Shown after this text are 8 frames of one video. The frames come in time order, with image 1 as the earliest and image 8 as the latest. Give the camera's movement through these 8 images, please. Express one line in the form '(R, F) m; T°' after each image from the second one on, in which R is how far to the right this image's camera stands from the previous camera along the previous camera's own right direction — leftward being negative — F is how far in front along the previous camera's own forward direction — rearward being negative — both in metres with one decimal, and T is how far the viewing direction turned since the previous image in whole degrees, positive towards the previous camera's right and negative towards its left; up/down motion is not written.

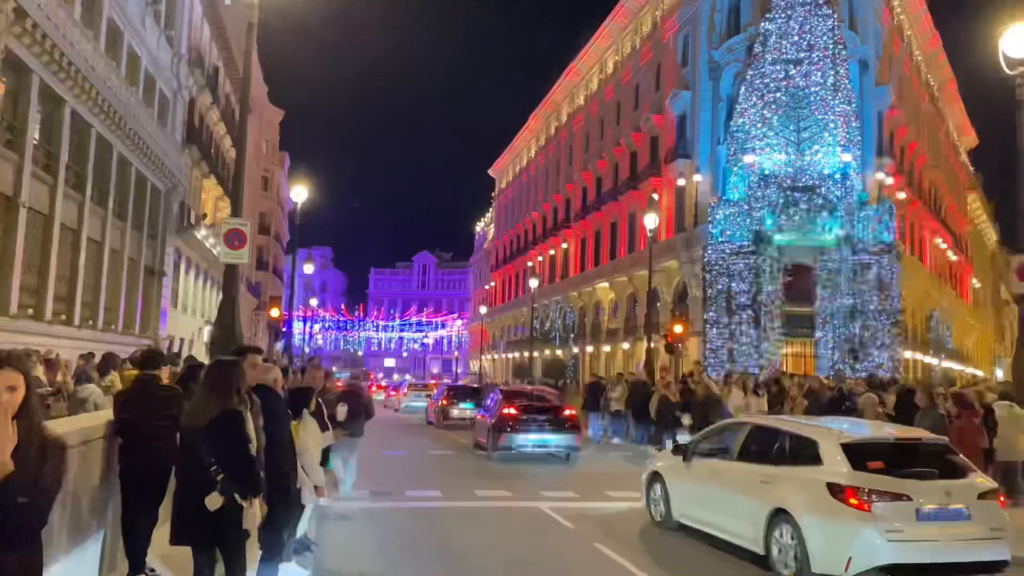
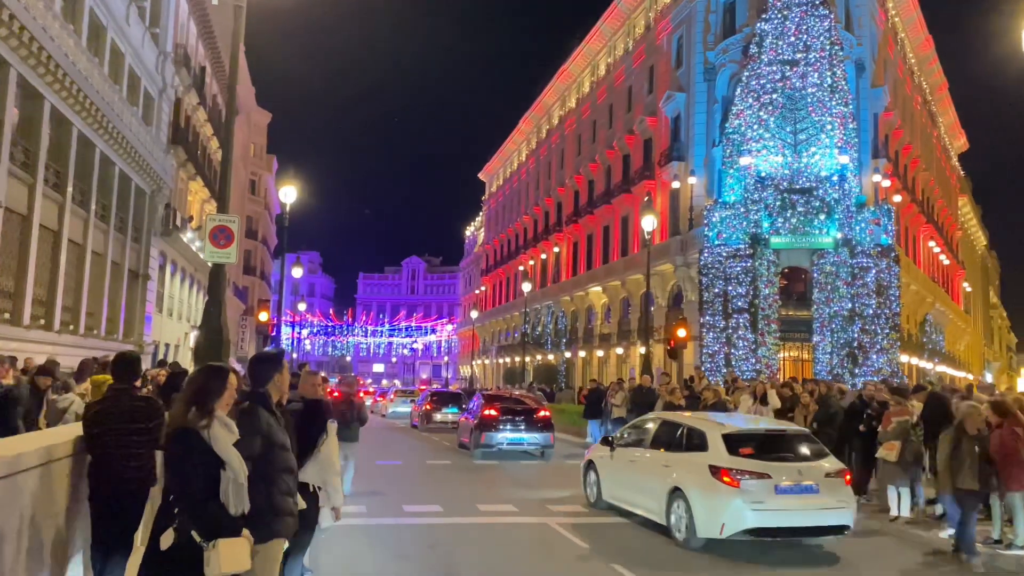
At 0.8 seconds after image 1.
(-0.2, +0.6) m; +1°
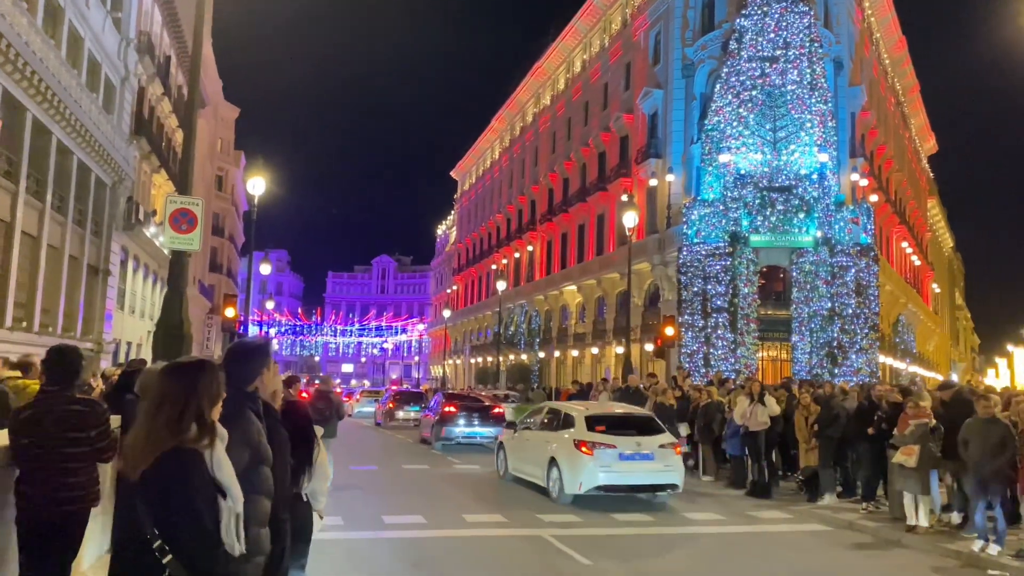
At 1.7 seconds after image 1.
(-0.2, +0.7) m; +2°
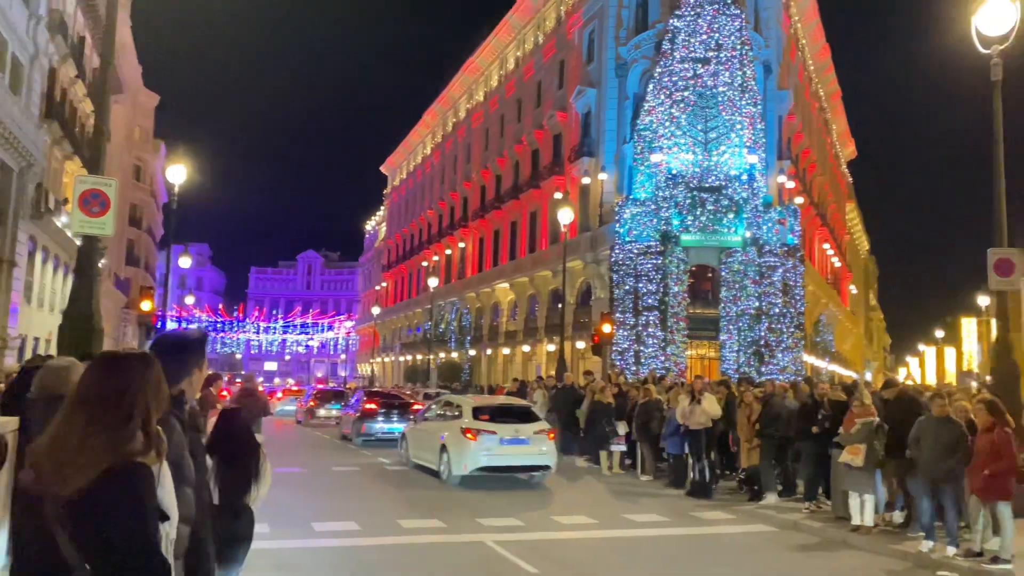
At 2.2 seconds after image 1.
(-0.1, +0.4) m; +5°
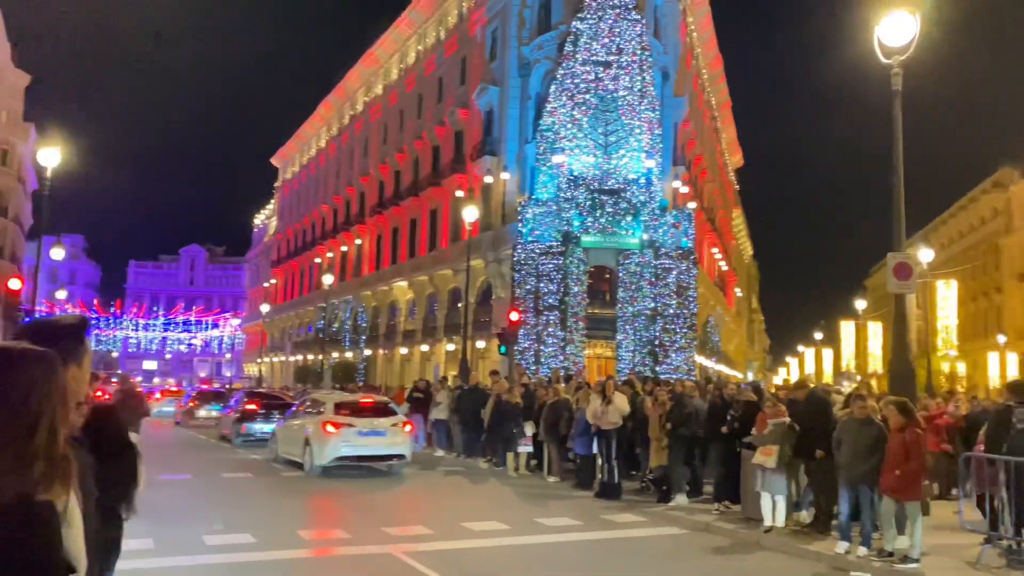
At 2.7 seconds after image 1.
(-0.2, +0.4) m; +7°
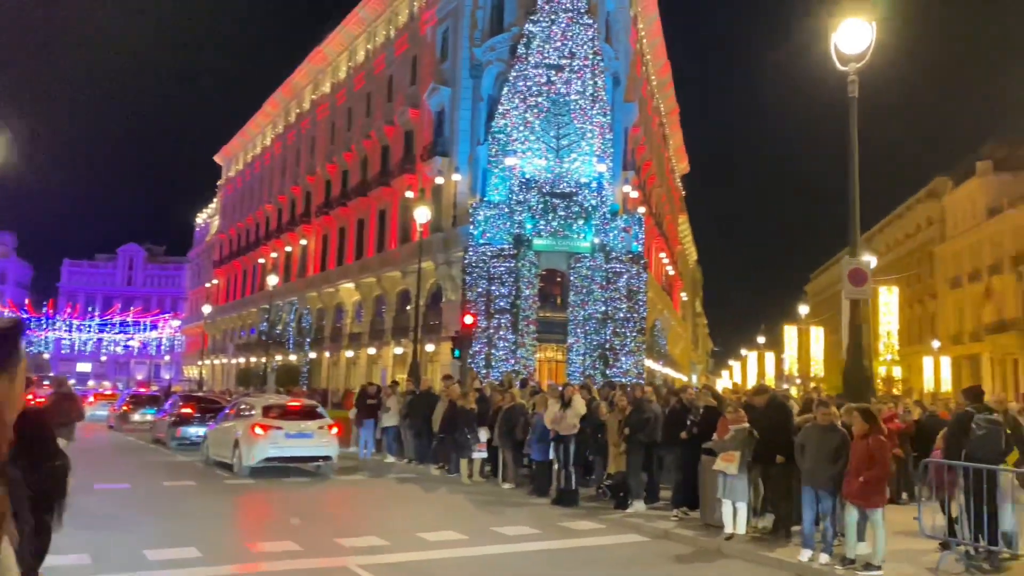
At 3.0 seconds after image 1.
(-0.1, +0.2) m; +4°
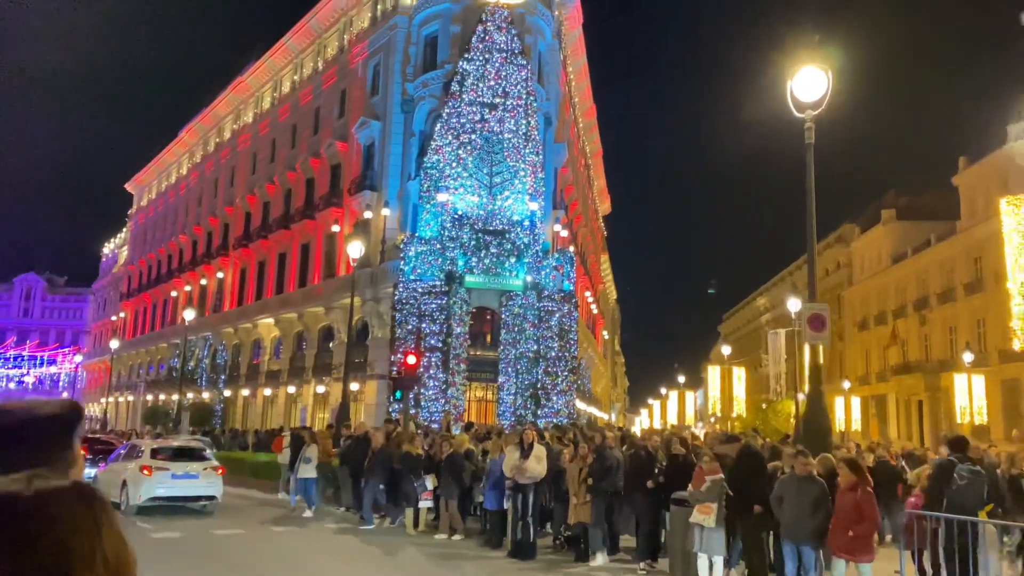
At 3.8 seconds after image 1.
(-0.5, +0.4) m; +6°
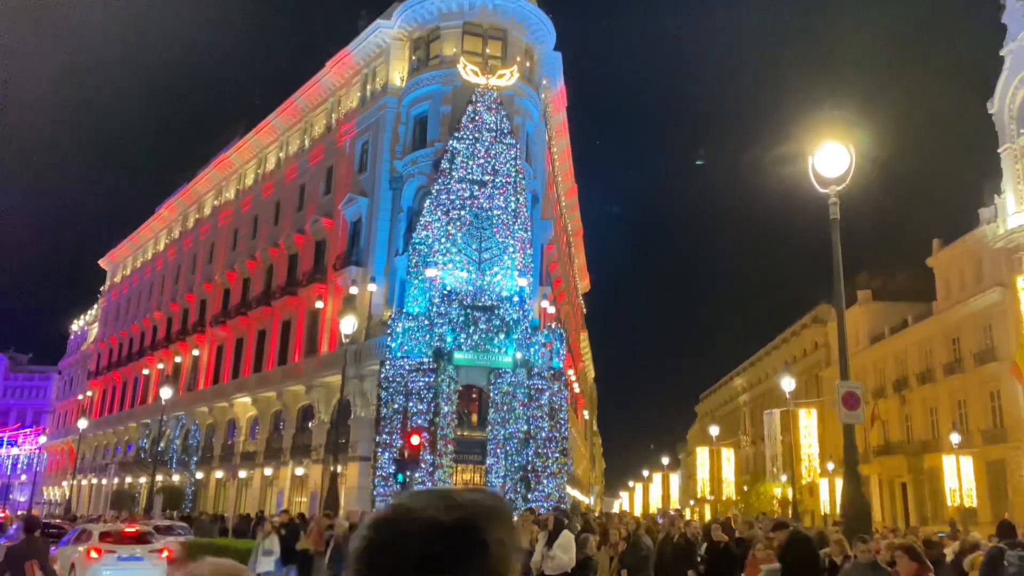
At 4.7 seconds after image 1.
(-0.6, +0.4) m; +2°
